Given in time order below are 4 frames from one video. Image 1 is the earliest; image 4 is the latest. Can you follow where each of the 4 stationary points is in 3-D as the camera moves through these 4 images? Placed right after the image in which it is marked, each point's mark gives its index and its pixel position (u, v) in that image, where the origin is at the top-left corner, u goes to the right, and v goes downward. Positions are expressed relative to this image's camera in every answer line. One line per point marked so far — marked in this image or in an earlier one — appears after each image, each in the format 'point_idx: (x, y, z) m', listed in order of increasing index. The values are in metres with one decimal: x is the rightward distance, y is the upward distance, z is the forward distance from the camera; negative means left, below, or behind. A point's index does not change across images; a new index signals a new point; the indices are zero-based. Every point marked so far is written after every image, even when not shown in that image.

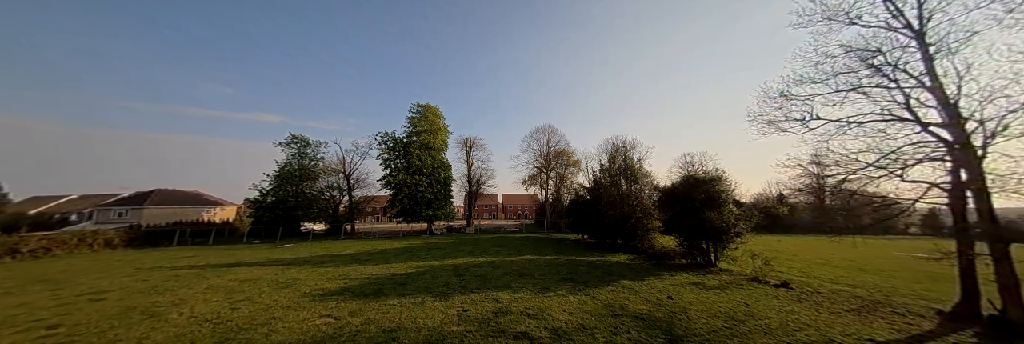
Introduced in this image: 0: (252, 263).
0: (-12.7, -4.4, +12.3) m
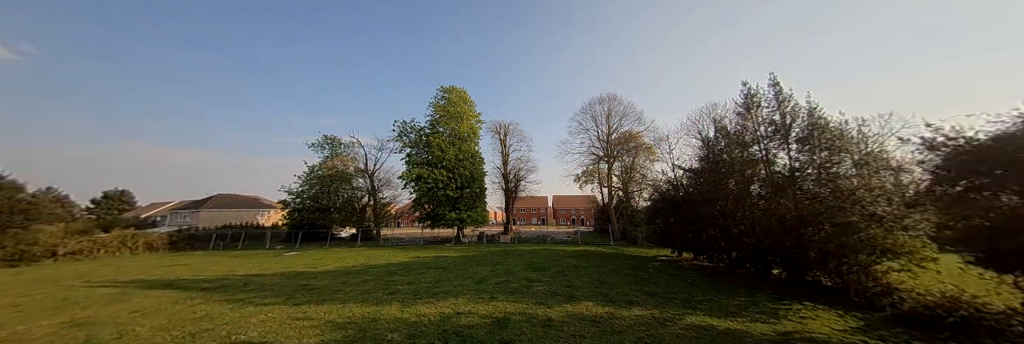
0: (-11.3, -3.9, +8.9) m
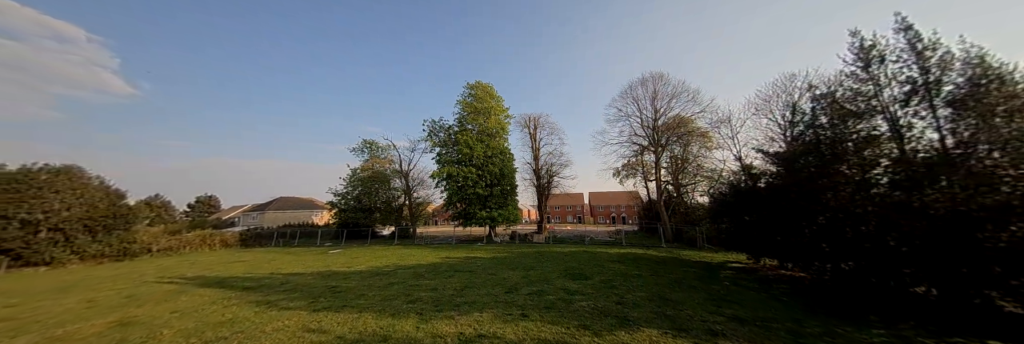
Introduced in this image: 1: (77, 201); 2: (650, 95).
0: (-10.1, -4.0, +9.4) m
1: (-25.1, -1.7, +14.6) m
2: (+10.4, +5.7, +18.9) m
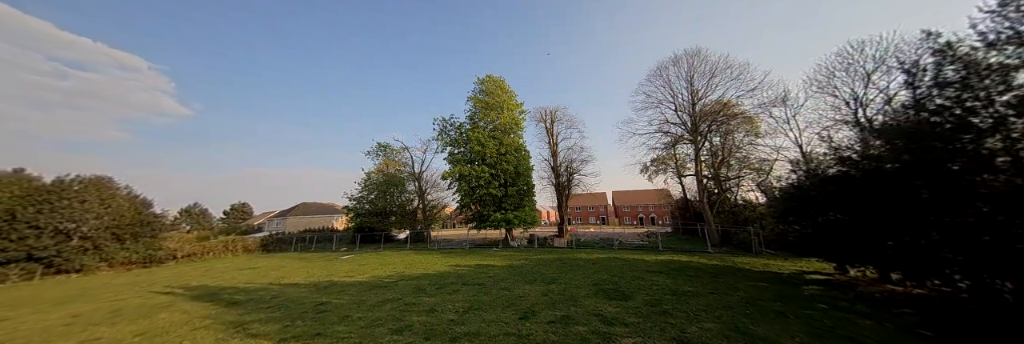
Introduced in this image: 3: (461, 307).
0: (-9.5, -4.1, +8.7) m
1: (-24.1, -2.3, +15.0) m
2: (+11.3, +6.1, +16.8) m
3: (-1.1, -2.9, +5.4) m
